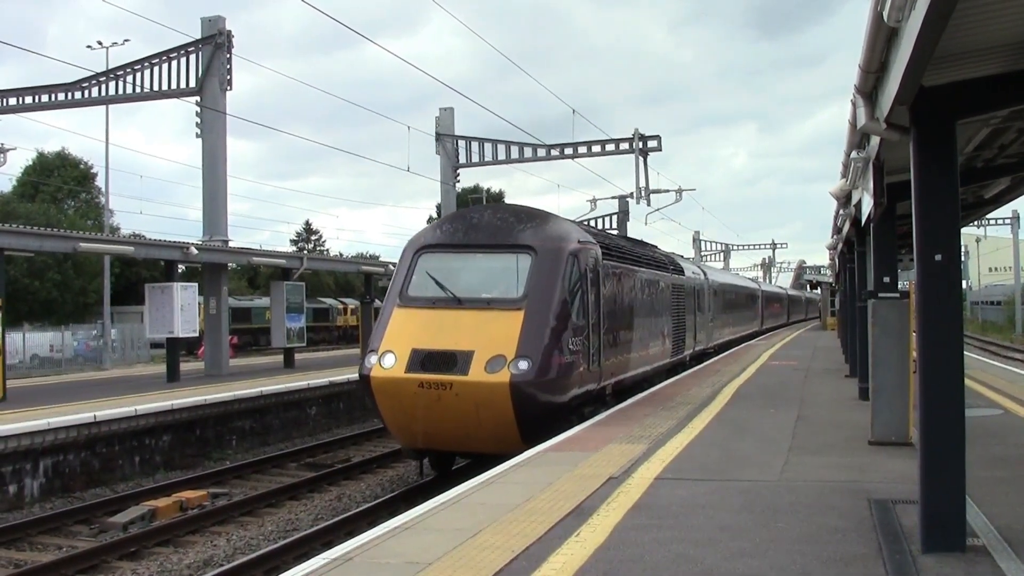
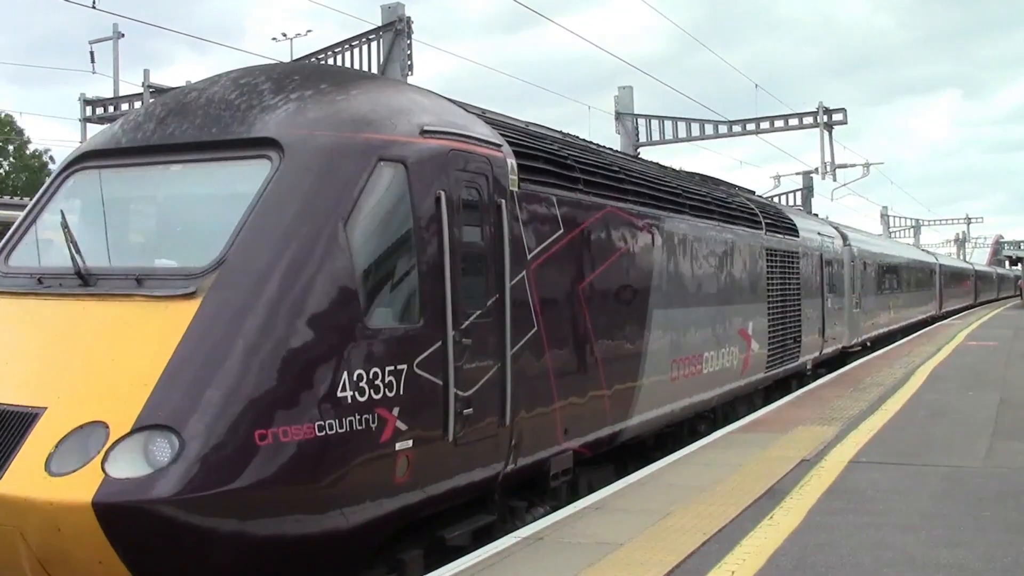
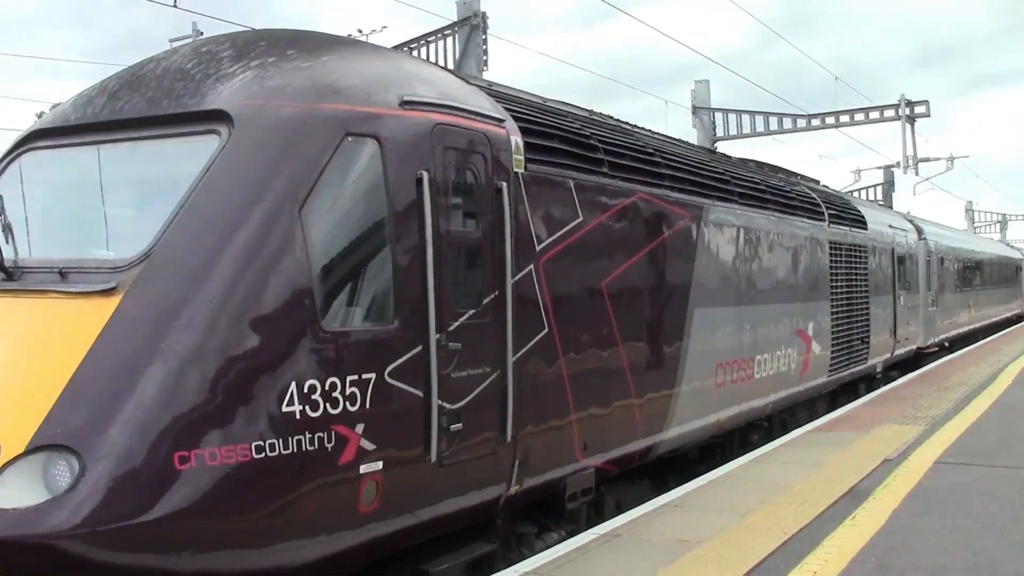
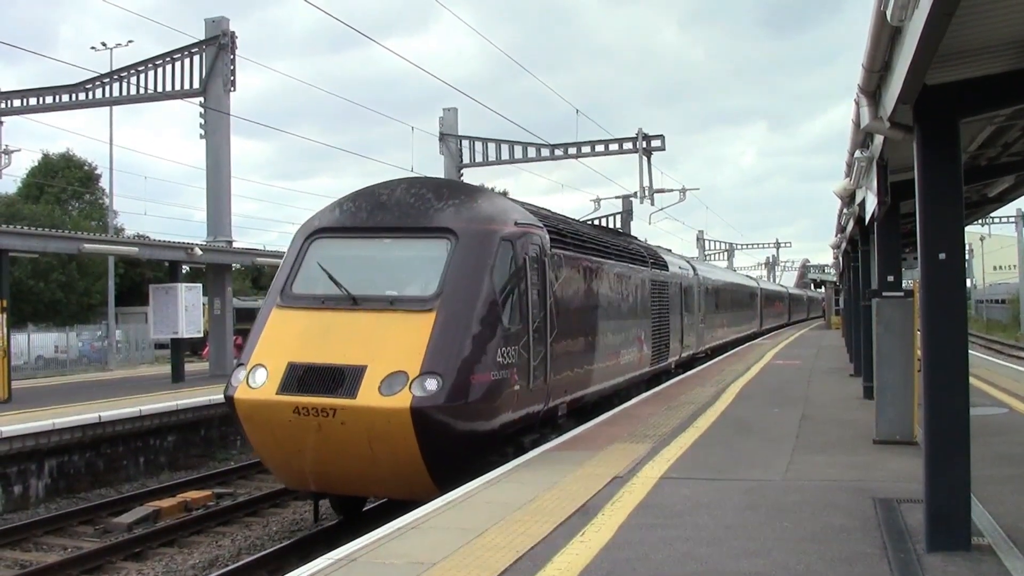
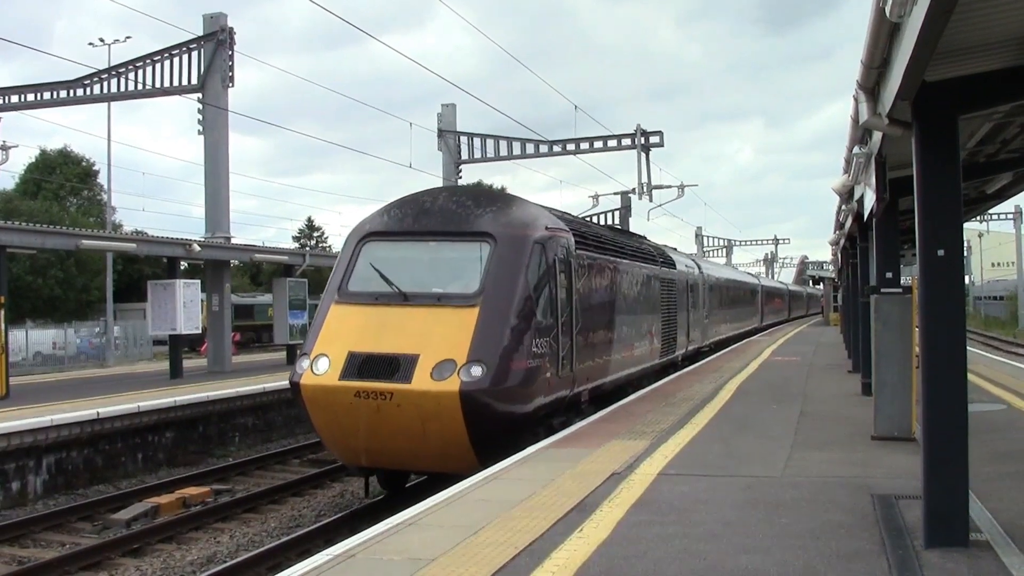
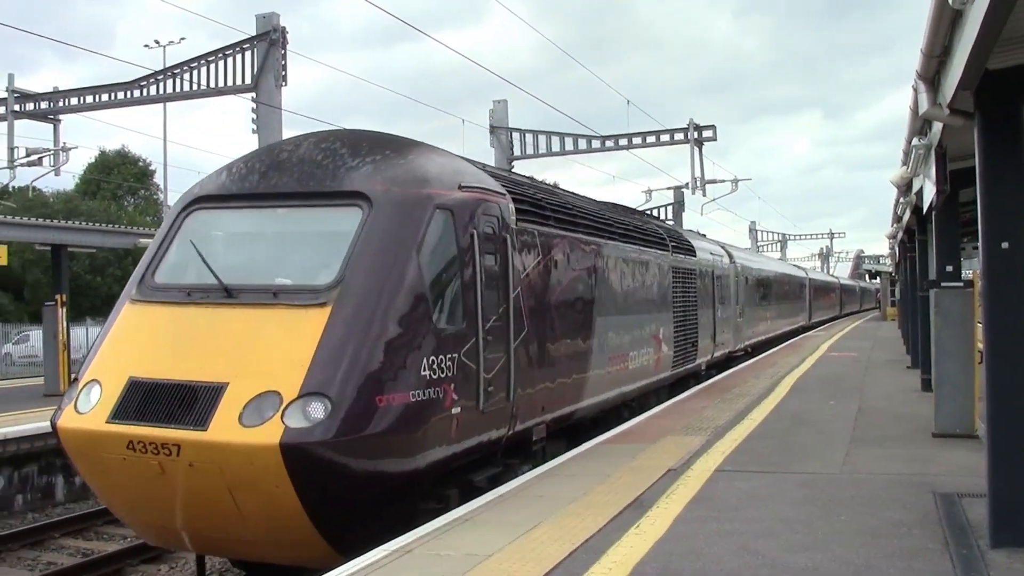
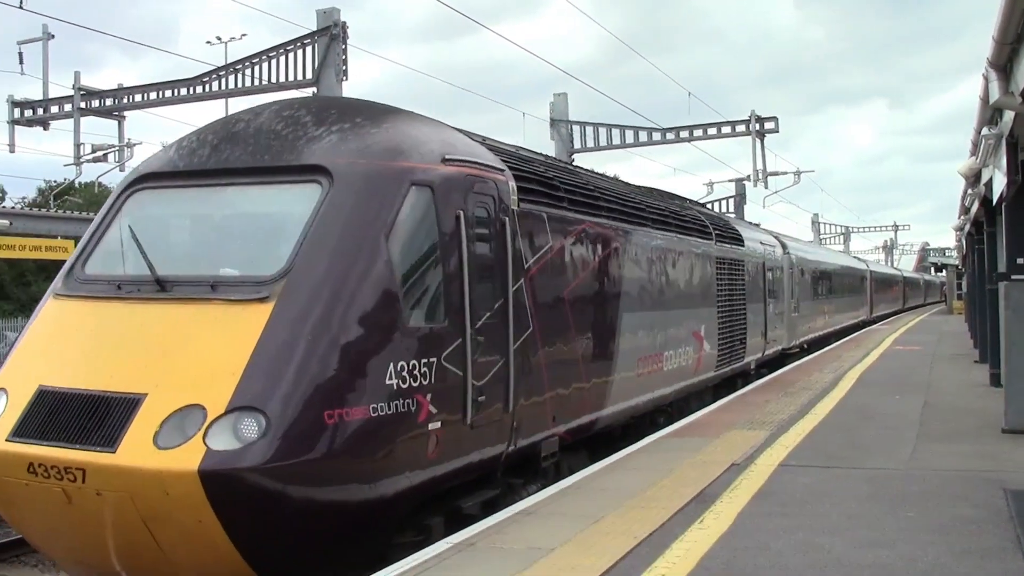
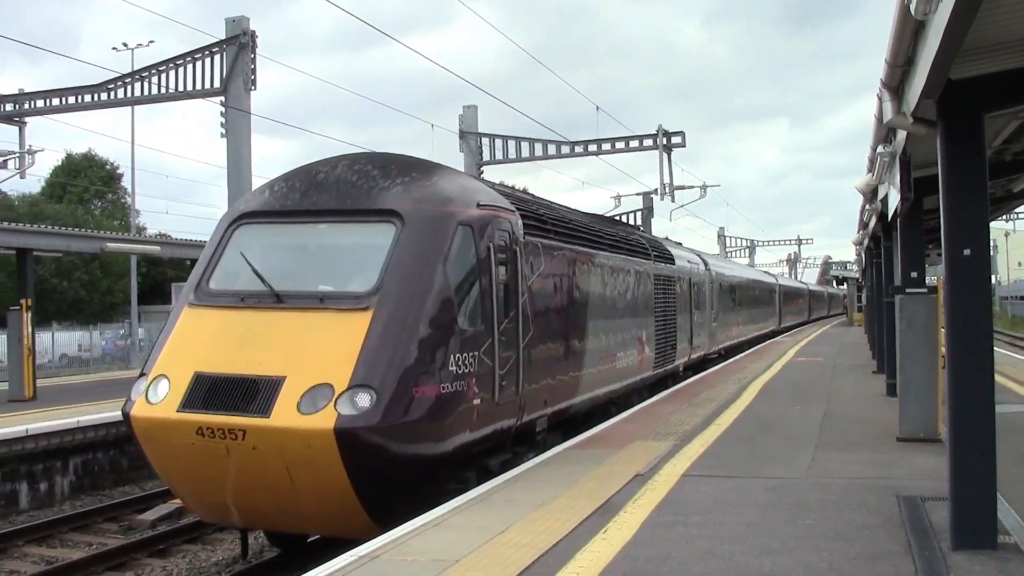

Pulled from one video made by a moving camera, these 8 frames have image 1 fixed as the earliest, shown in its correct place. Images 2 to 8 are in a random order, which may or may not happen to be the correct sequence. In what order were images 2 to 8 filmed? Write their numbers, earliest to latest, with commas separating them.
5, 4, 8, 6, 7, 2, 3
